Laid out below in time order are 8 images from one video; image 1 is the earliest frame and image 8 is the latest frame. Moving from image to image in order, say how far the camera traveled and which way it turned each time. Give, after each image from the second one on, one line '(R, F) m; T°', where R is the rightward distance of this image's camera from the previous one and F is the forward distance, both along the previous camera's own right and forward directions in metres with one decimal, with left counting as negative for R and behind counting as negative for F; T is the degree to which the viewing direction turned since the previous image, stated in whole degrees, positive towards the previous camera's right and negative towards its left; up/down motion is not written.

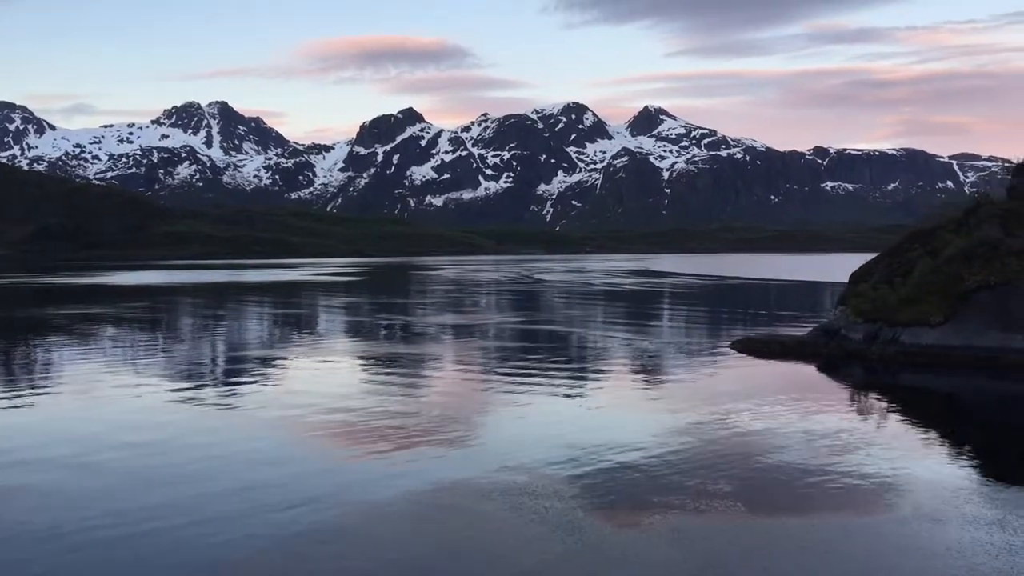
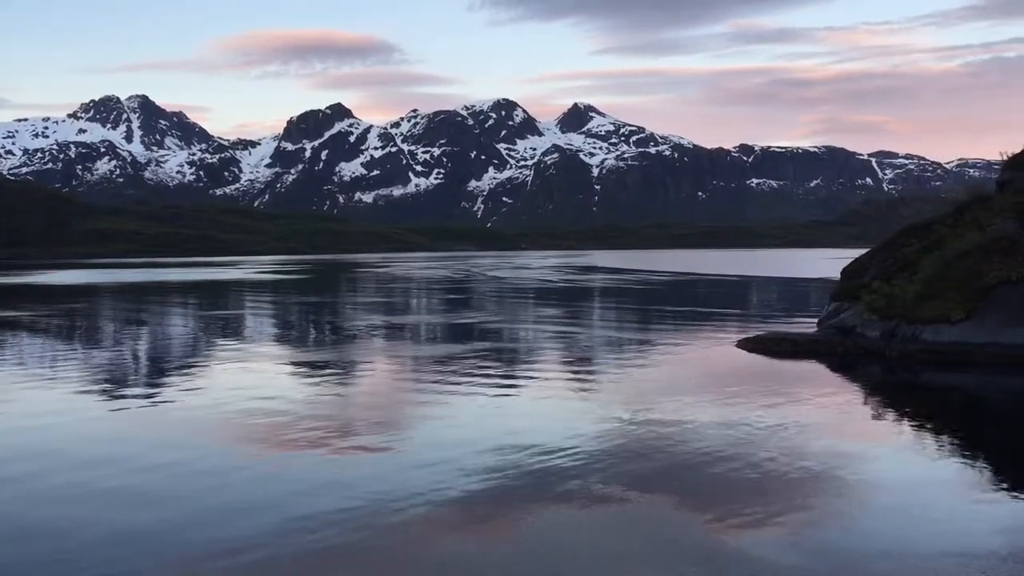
(-1.1, +1.1) m; +4°
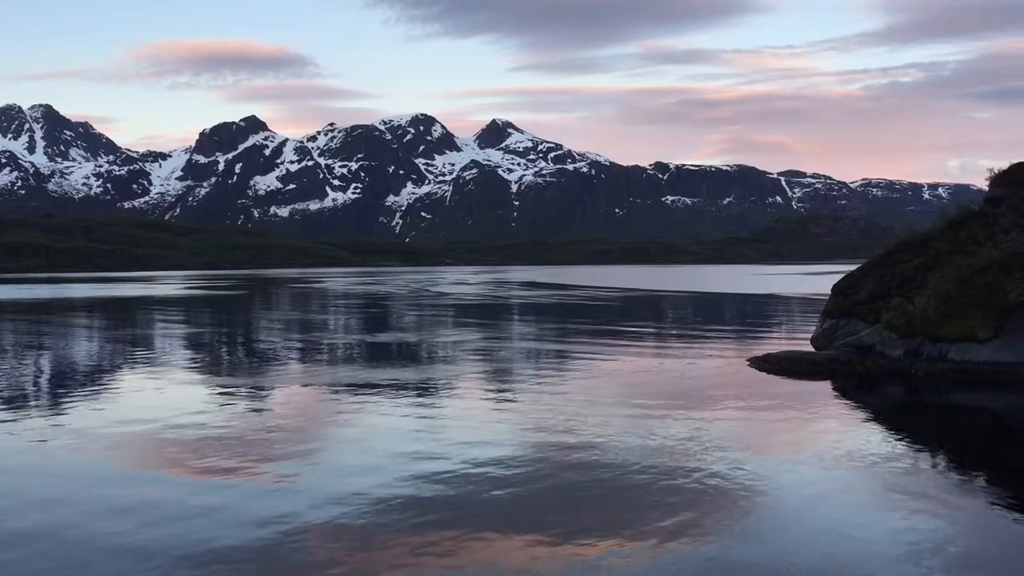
(-1.5, +1.0) m; +5°
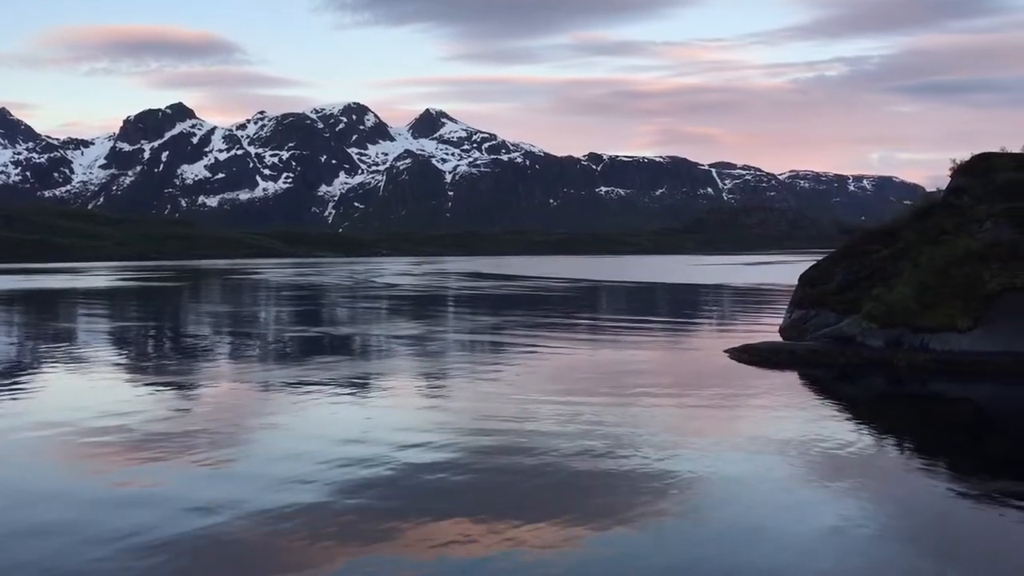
(-0.7, +0.5) m; +4°
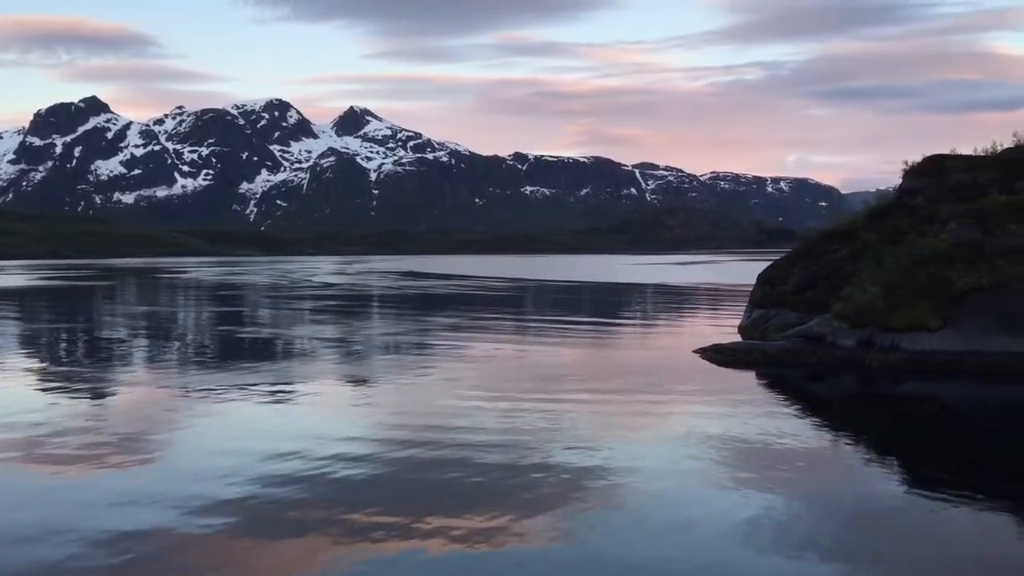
(-0.7, +0.4) m; +4°
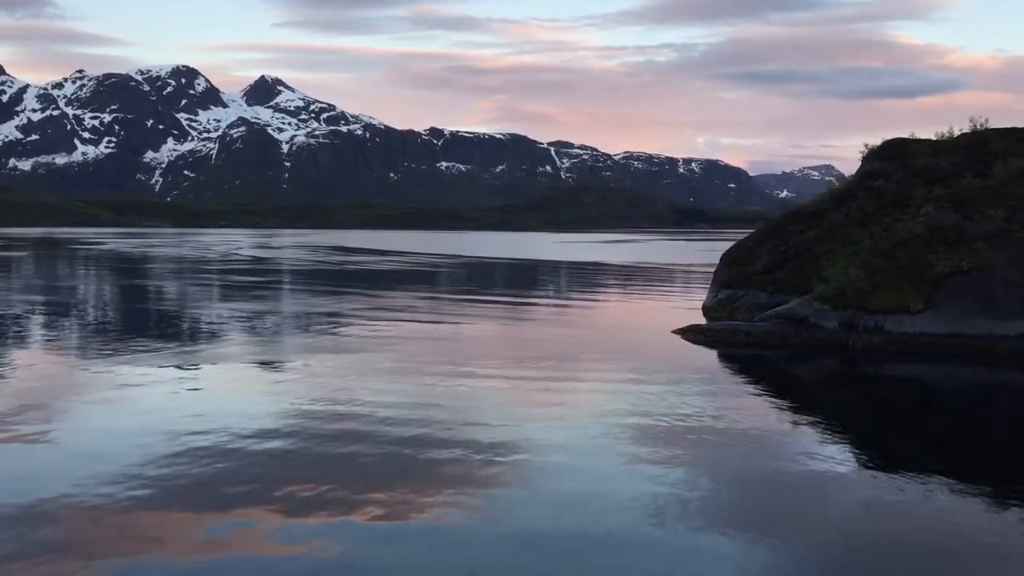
(-1.1, +0.6) m; +5°
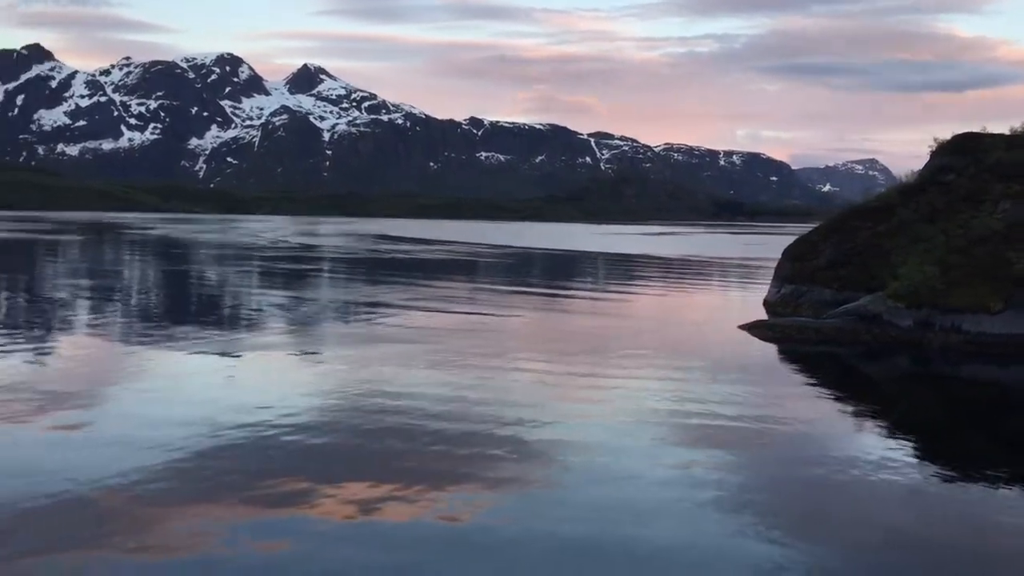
(-0.4, +0.2) m; -2°
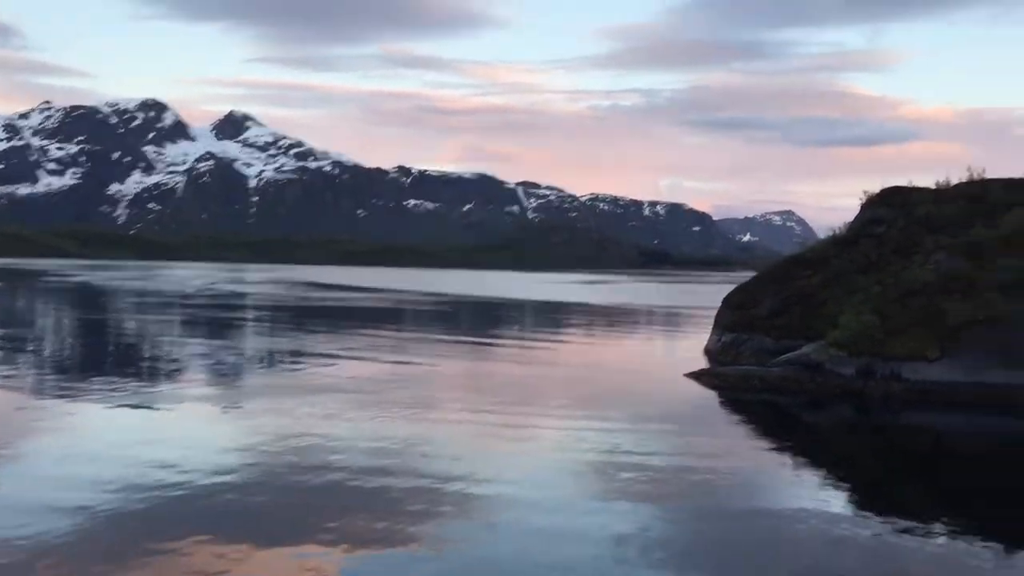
(-0.3, +0.1) m; +4°
